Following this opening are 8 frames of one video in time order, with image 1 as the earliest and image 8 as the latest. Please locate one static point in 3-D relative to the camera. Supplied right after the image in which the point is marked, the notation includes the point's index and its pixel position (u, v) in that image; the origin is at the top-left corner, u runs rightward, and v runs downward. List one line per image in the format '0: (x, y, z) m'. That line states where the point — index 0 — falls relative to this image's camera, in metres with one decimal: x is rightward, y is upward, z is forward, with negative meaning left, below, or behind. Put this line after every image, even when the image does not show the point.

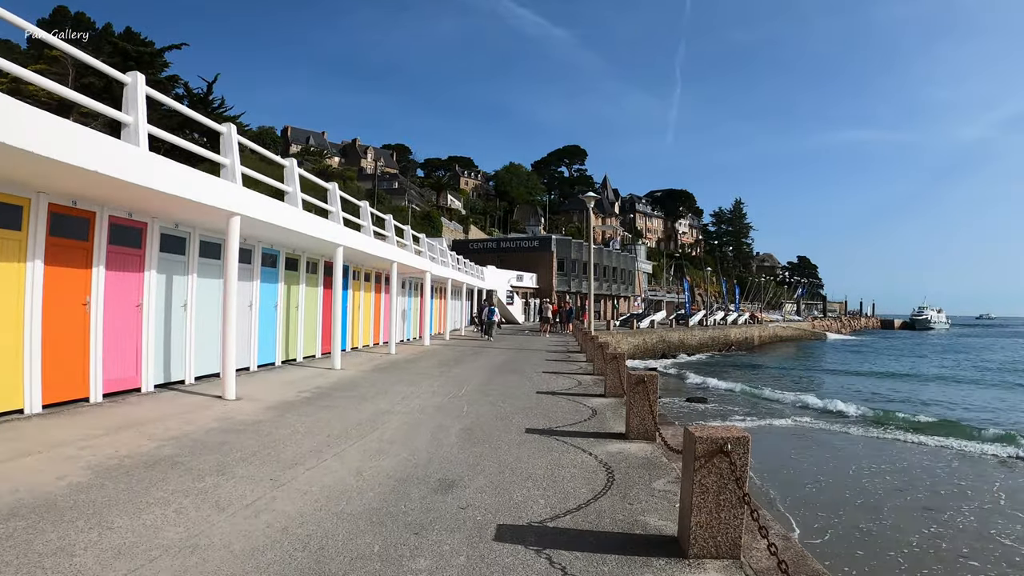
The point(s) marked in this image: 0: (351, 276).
0: (-4.5, +0.3, +17.7) m
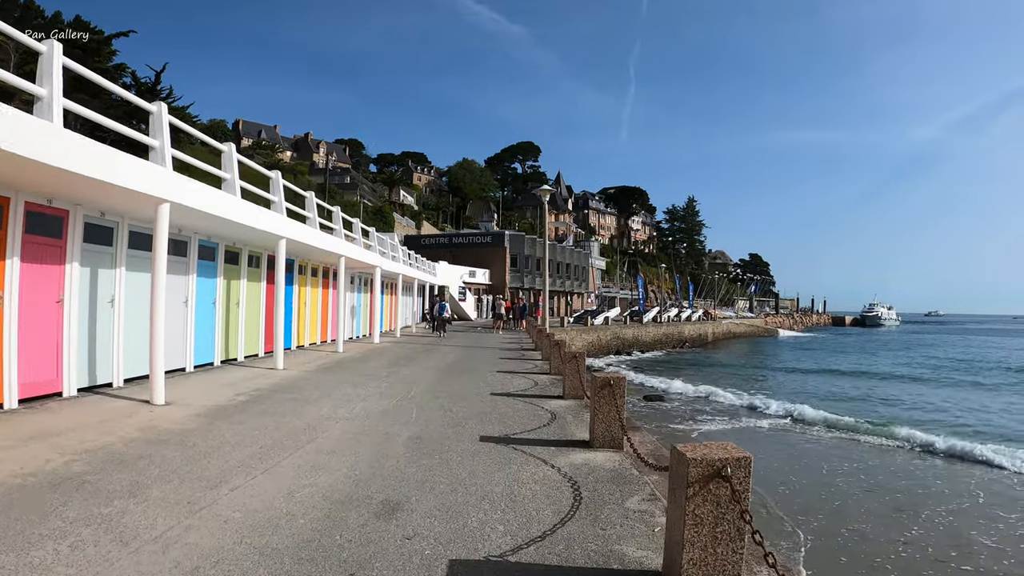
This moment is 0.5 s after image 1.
0: (-5.7, +0.4, +16.8) m
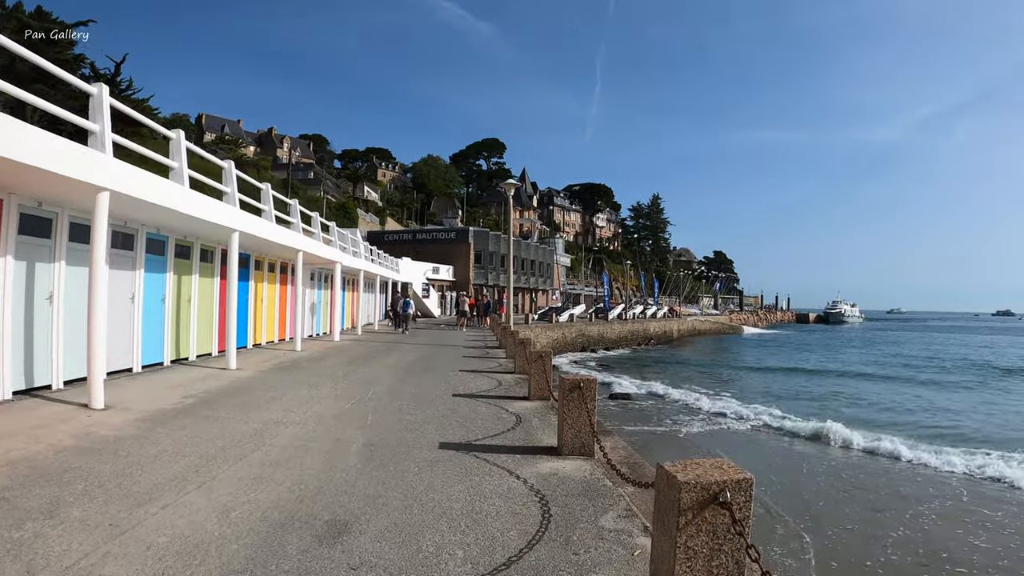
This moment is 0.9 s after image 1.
0: (-6.7, +0.6, +16.0) m
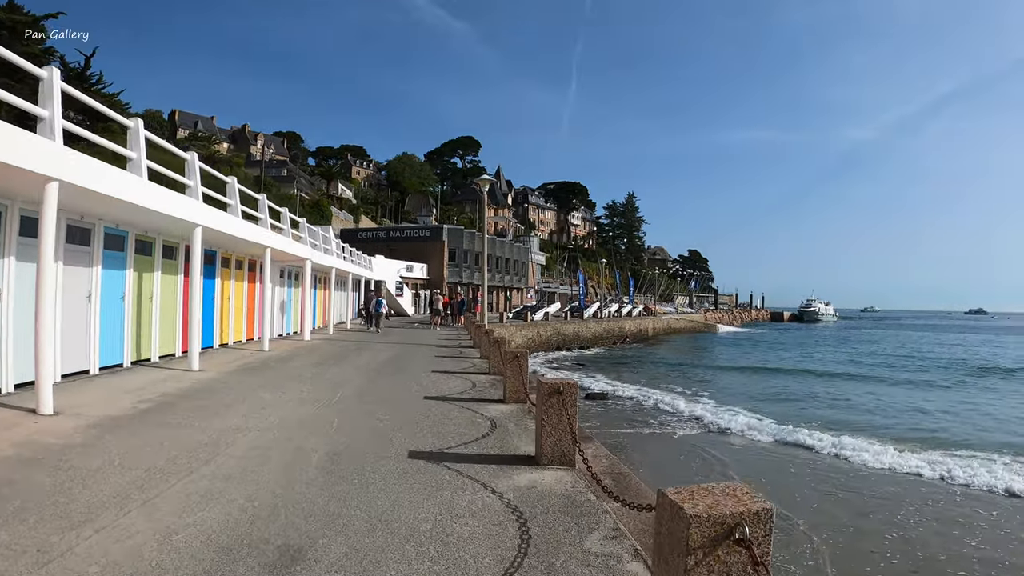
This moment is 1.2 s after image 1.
0: (-7.3, +0.6, +15.4) m
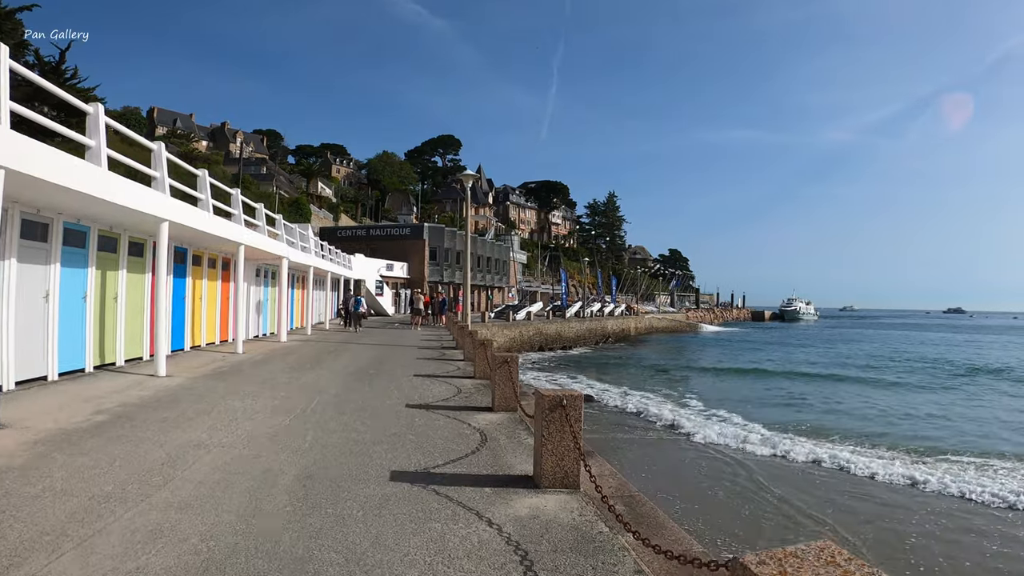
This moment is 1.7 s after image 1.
0: (-7.7, +0.6, +14.7) m
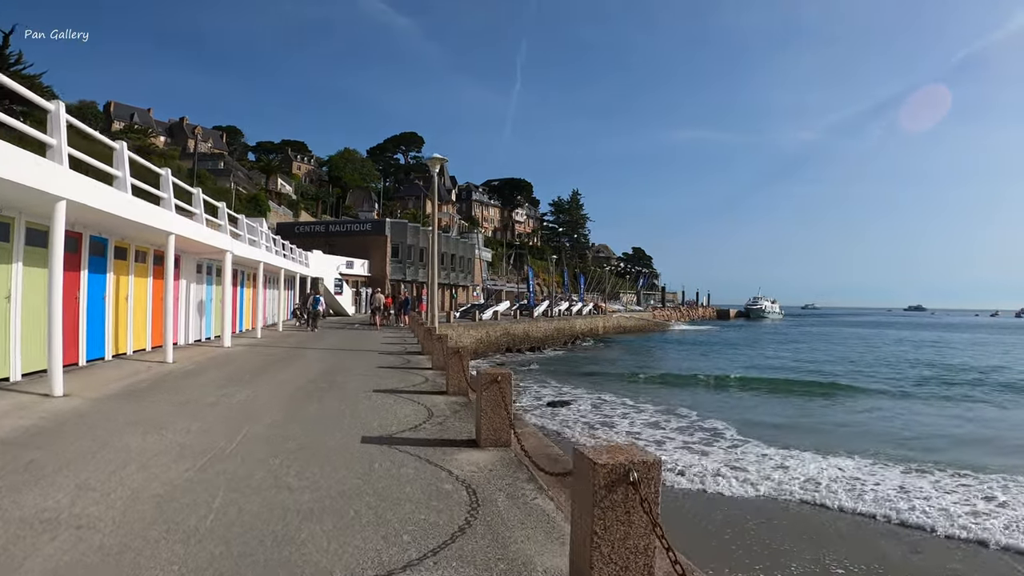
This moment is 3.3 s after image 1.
0: (-8.2, +0.7, +12.5) m
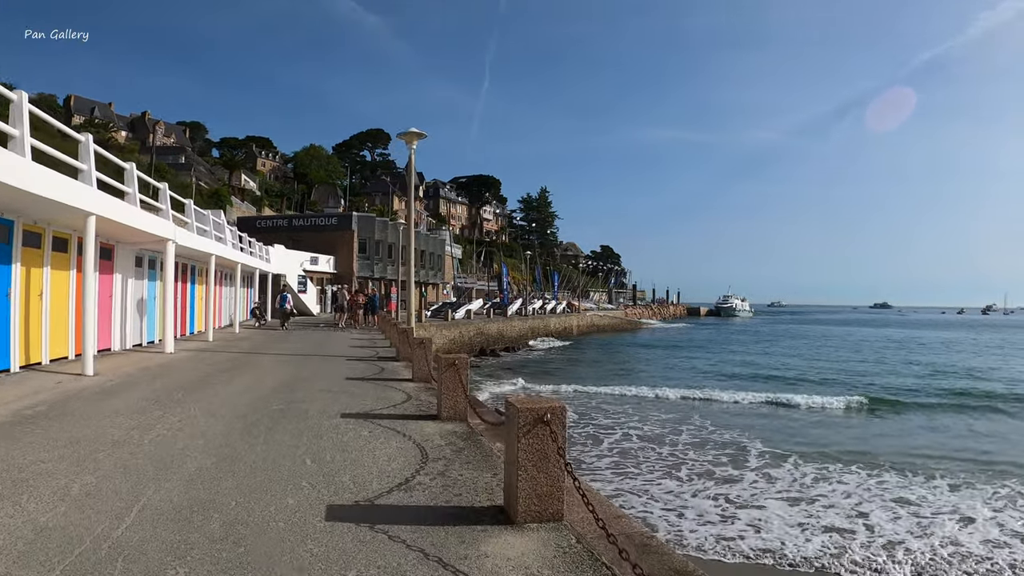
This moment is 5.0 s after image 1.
0: (-8.3, +0.7, +10.3) m
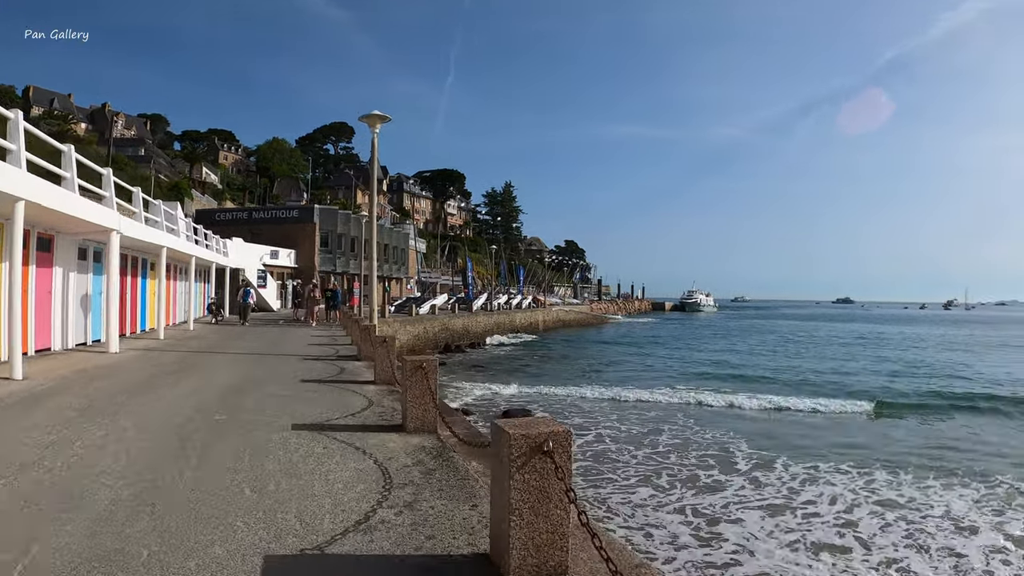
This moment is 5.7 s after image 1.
0: (-8.7, +0.8, +9.1) m
